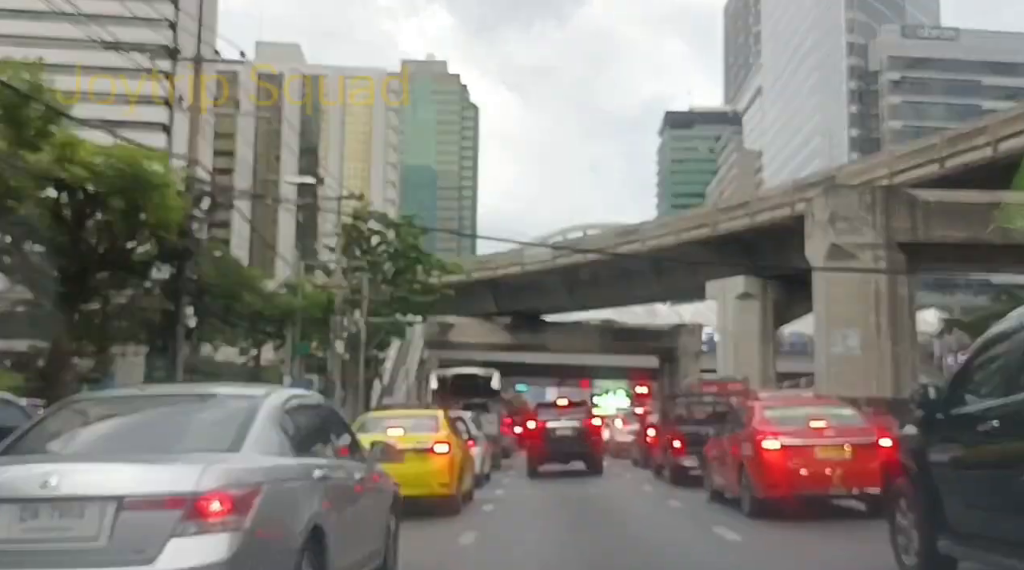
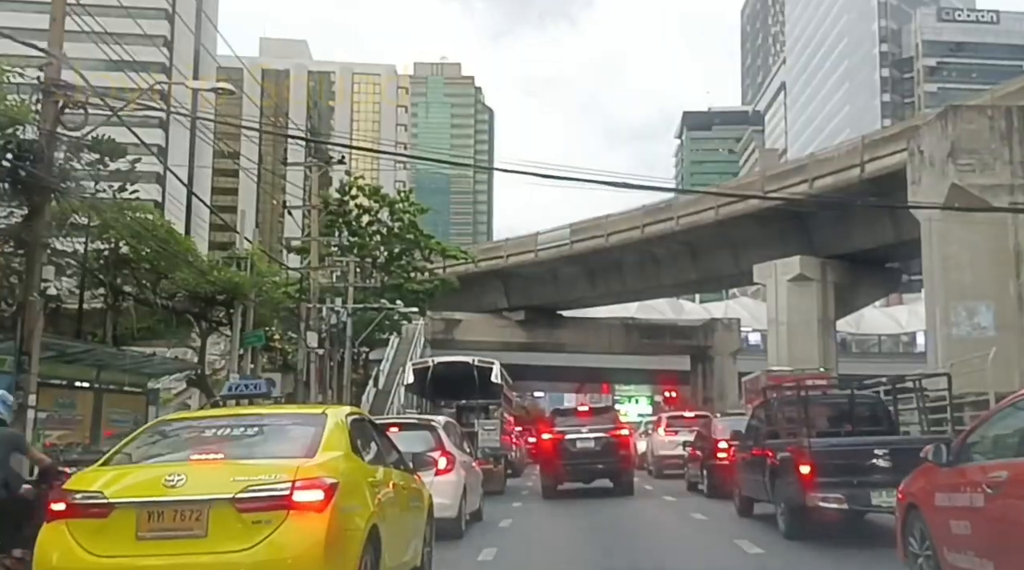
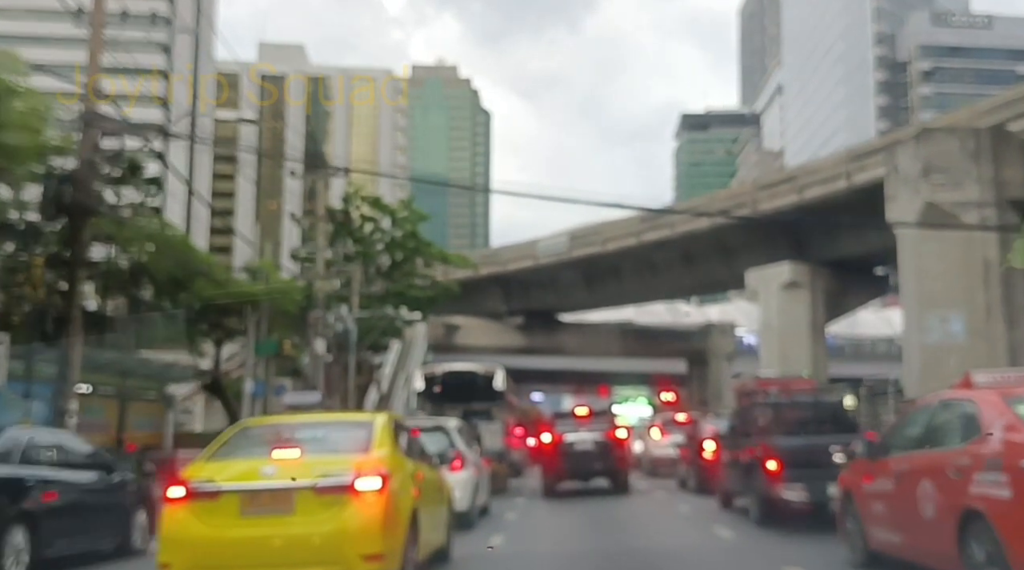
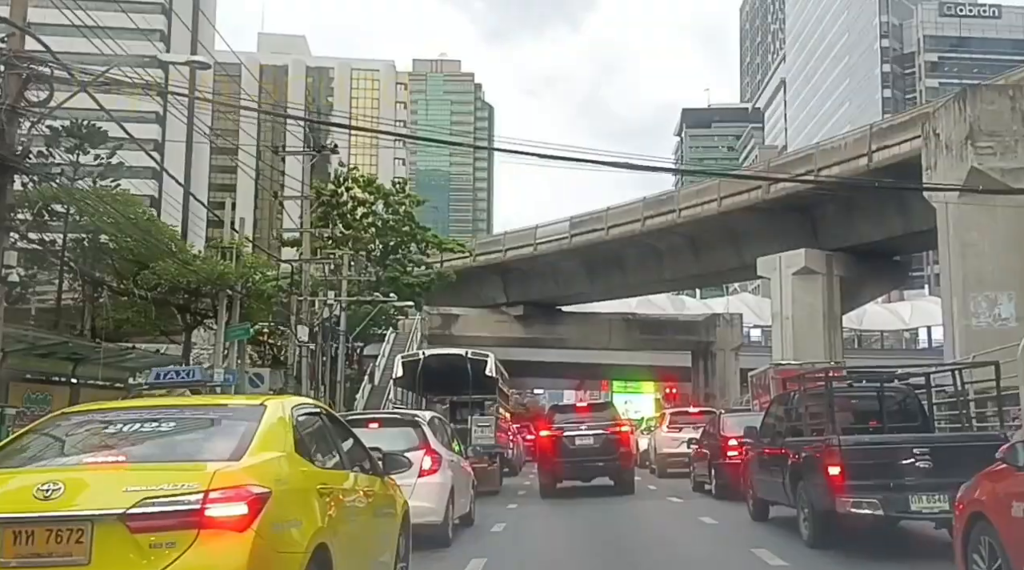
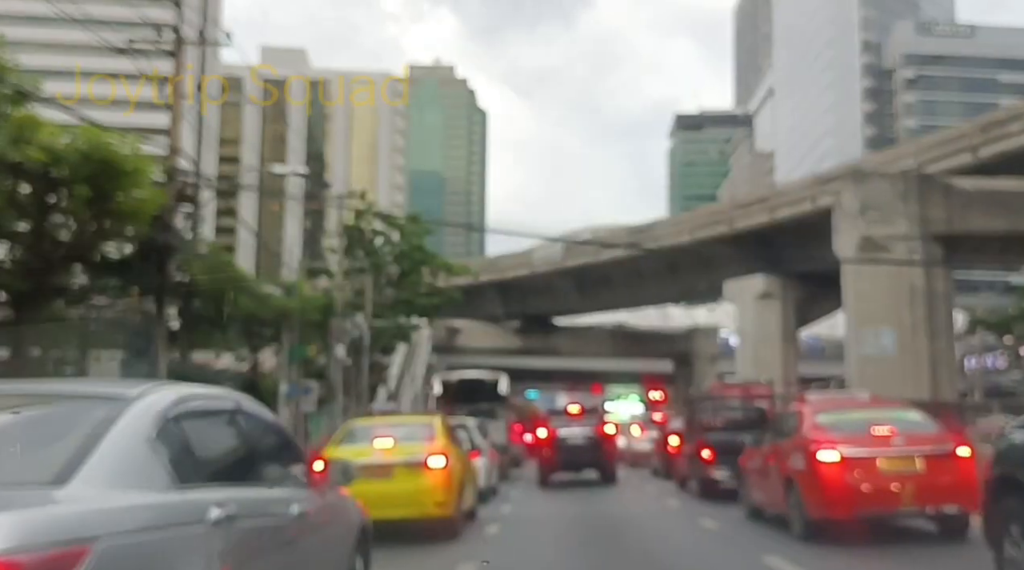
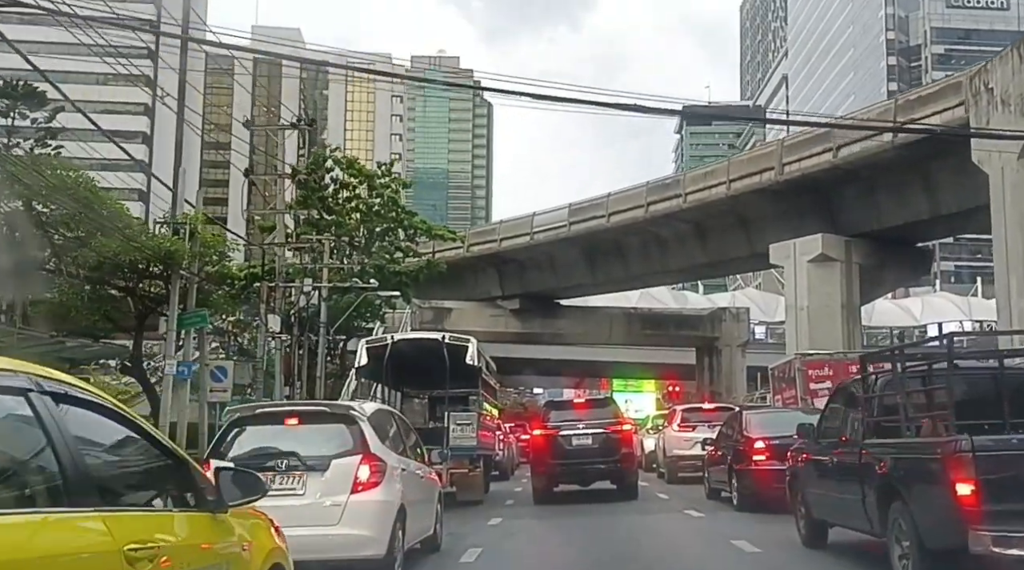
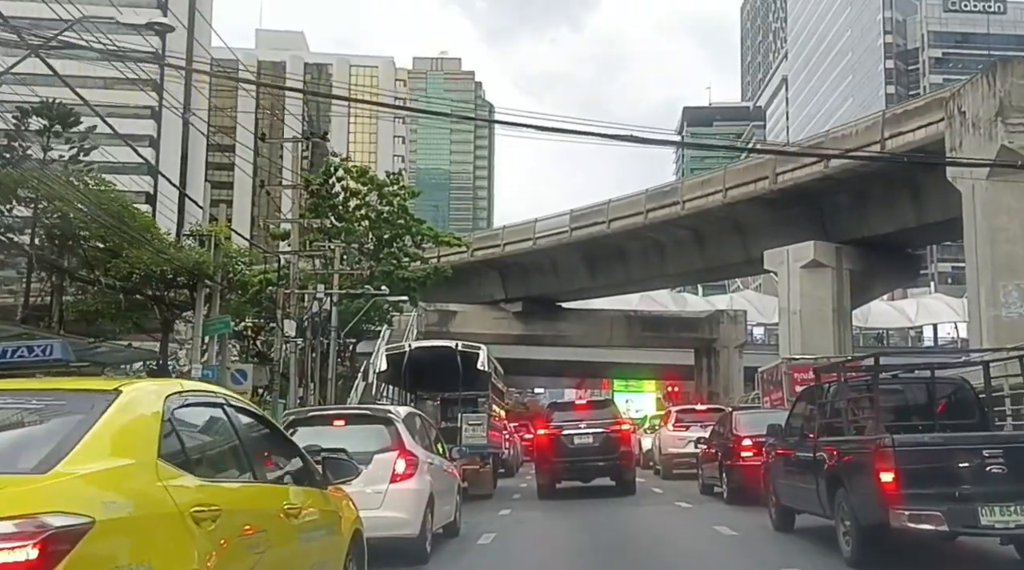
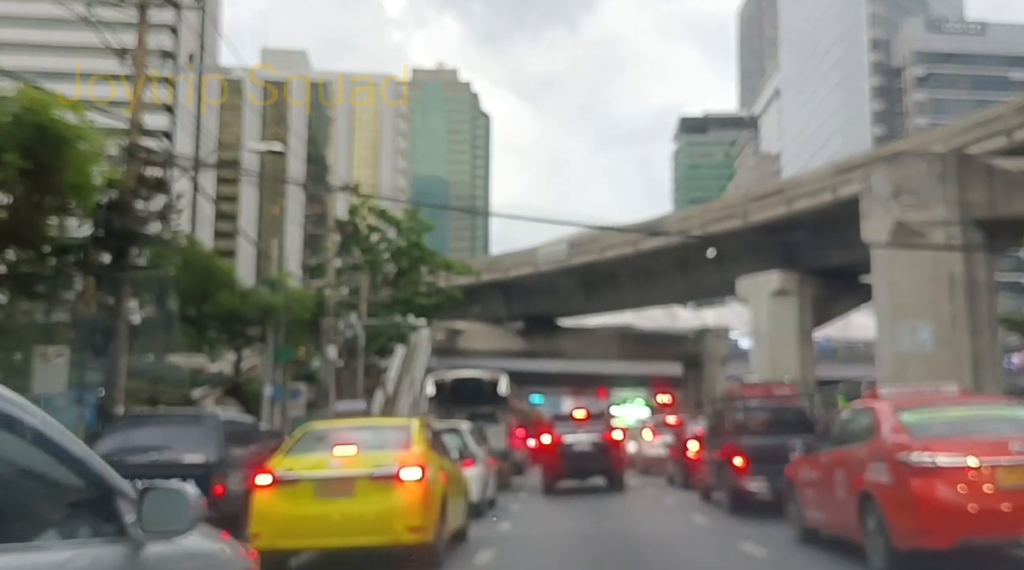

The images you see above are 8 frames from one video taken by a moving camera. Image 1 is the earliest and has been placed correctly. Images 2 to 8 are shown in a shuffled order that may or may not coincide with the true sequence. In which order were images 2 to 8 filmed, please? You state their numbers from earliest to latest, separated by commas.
5, 8, 3, 2, 4, 7, 6
